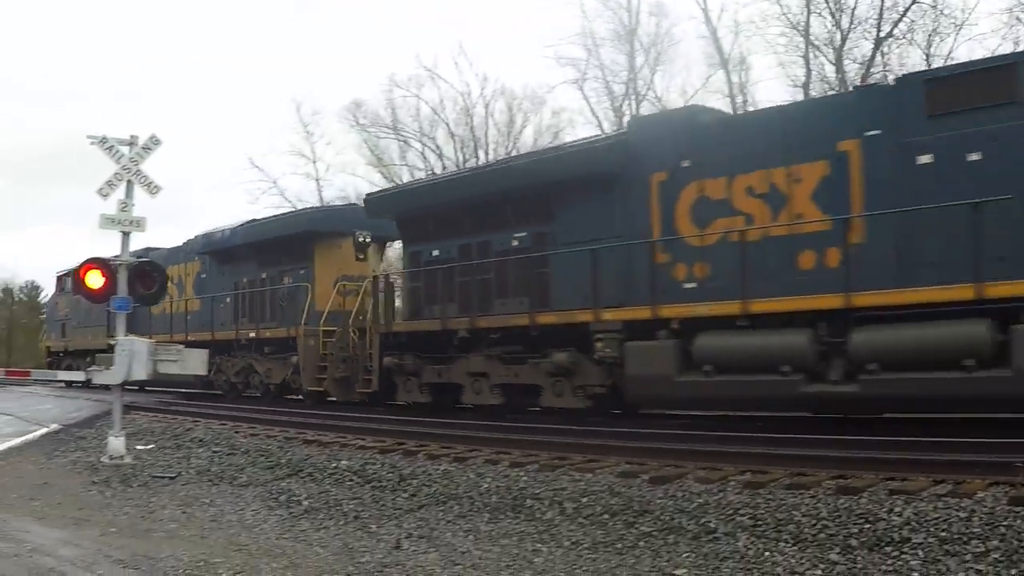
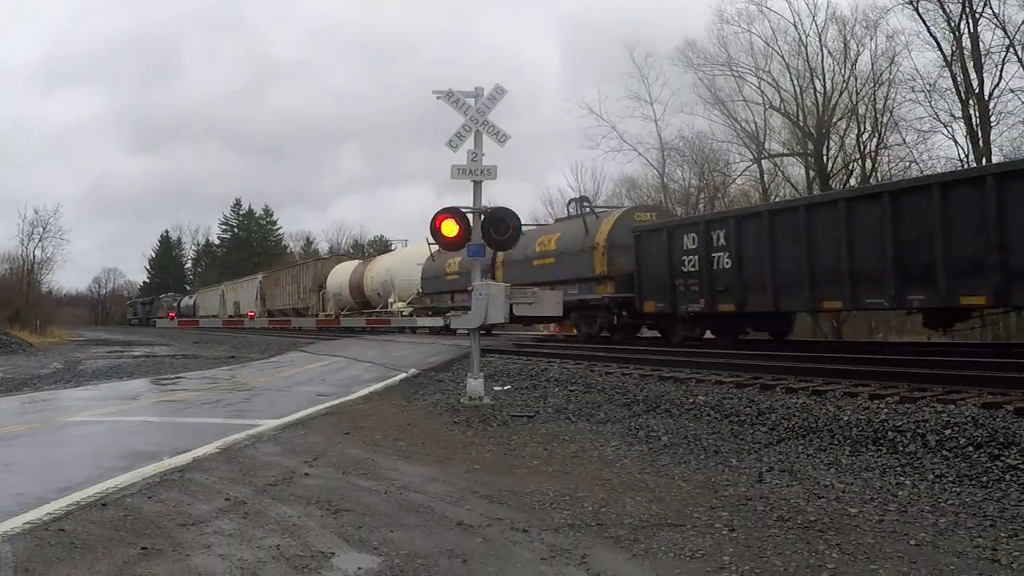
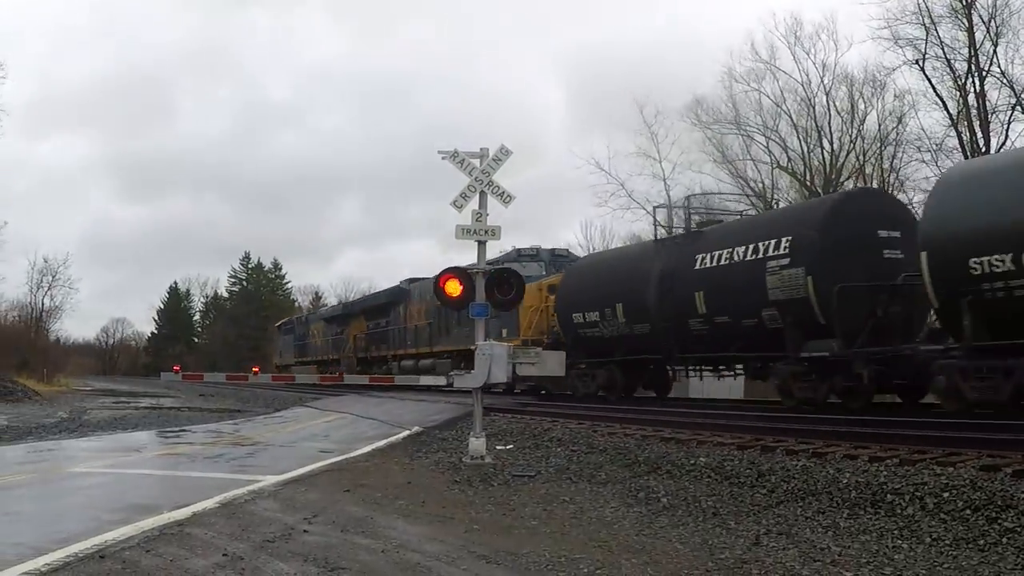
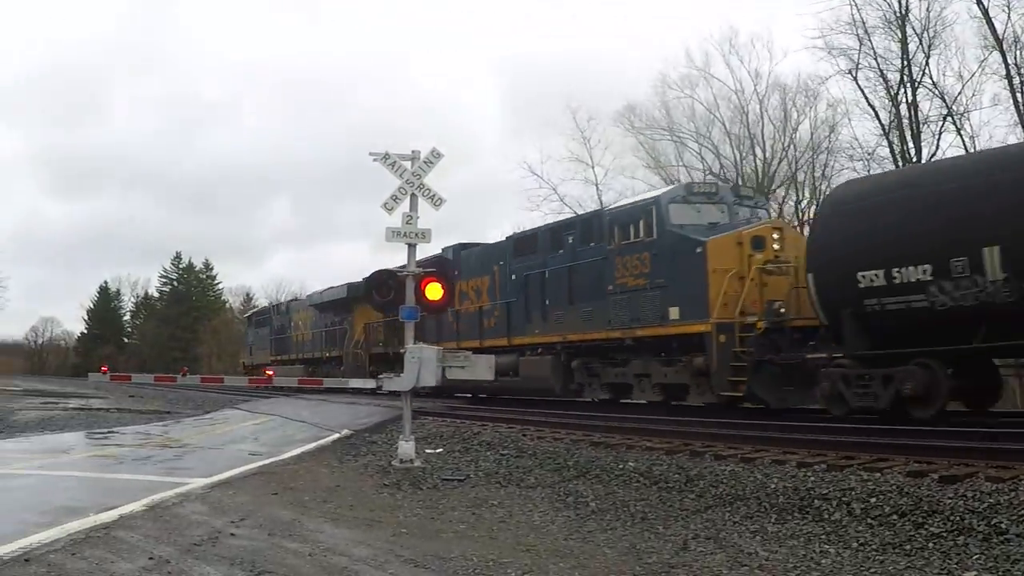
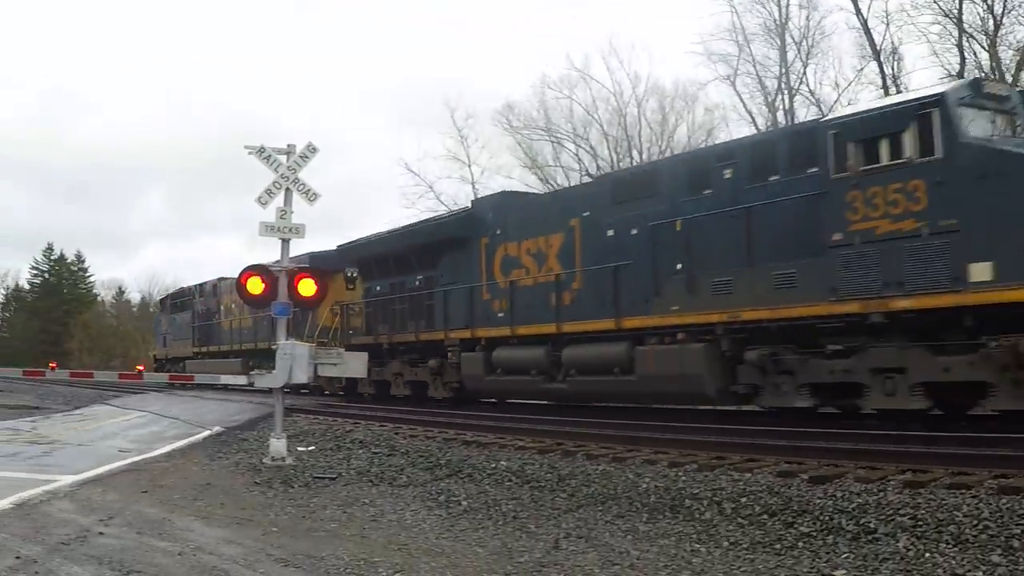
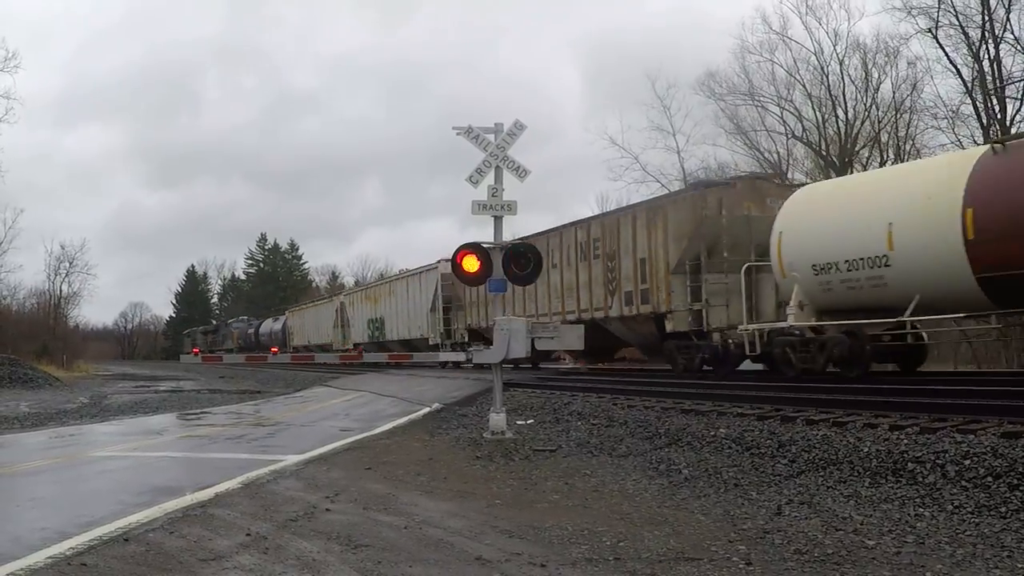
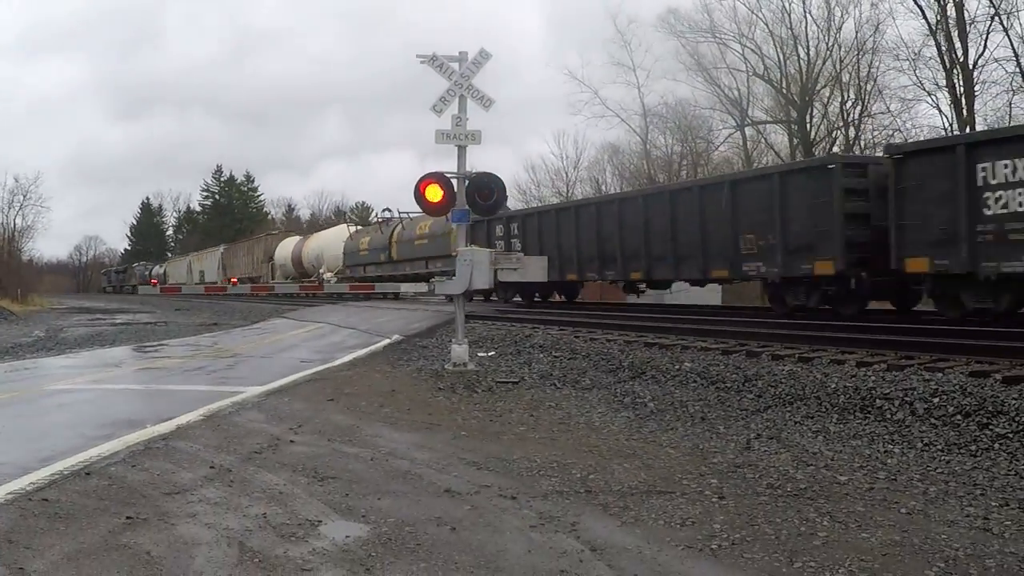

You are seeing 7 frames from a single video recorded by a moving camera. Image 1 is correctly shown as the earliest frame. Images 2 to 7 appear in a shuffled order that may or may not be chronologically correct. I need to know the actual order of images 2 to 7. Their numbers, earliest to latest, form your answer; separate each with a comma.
5, 4, 3, 6, 2, 7
